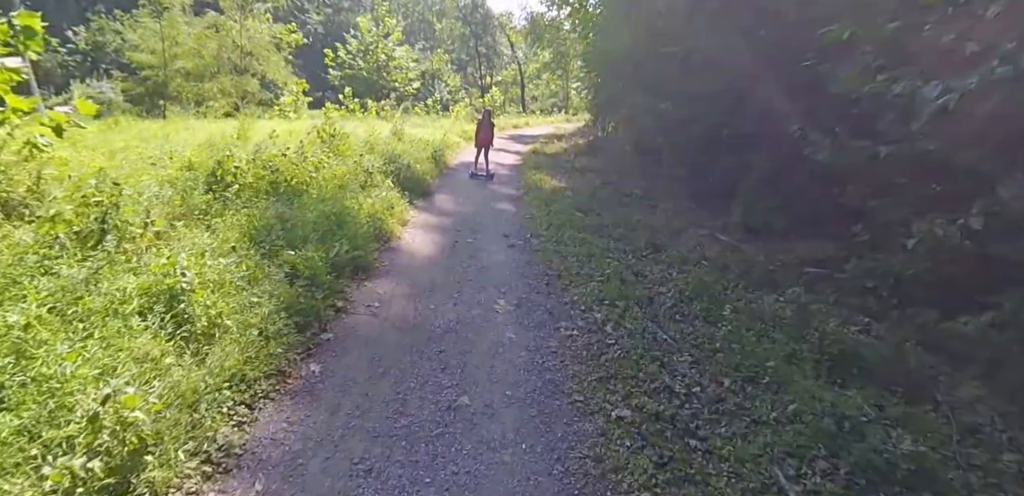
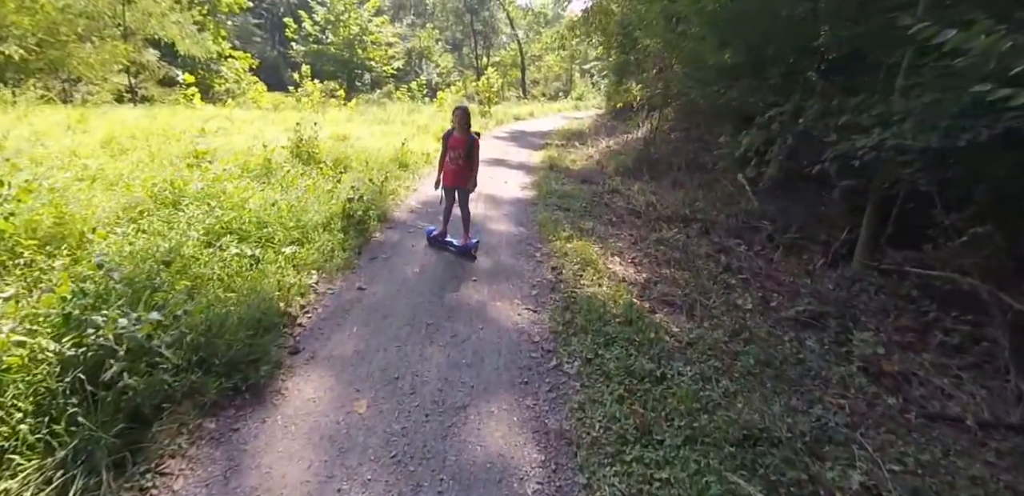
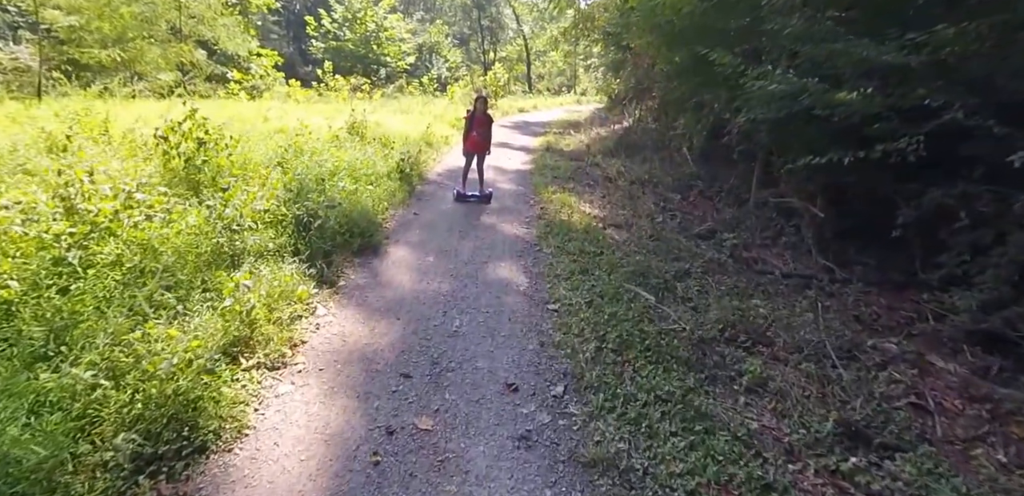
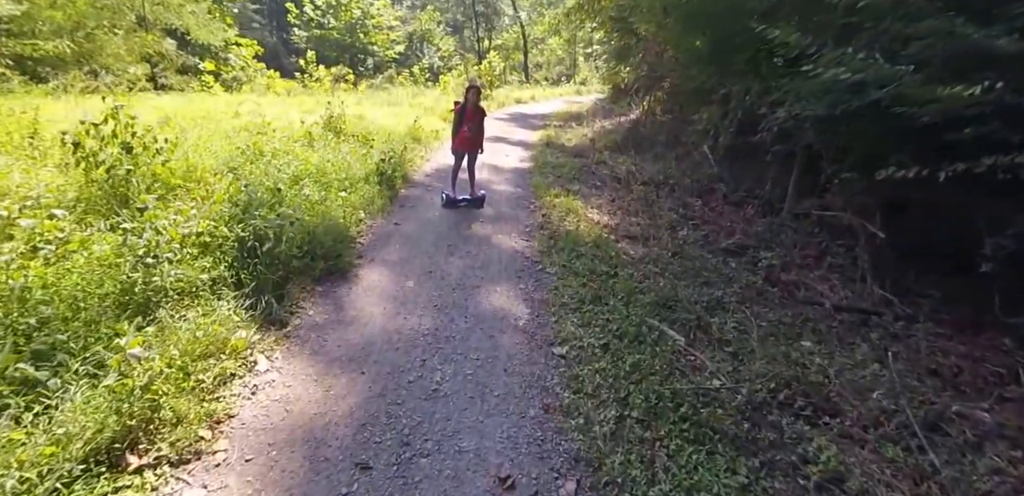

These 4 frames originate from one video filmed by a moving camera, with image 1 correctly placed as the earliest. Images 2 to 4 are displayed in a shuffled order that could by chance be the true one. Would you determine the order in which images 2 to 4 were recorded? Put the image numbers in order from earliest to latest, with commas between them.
3, 4, 2
